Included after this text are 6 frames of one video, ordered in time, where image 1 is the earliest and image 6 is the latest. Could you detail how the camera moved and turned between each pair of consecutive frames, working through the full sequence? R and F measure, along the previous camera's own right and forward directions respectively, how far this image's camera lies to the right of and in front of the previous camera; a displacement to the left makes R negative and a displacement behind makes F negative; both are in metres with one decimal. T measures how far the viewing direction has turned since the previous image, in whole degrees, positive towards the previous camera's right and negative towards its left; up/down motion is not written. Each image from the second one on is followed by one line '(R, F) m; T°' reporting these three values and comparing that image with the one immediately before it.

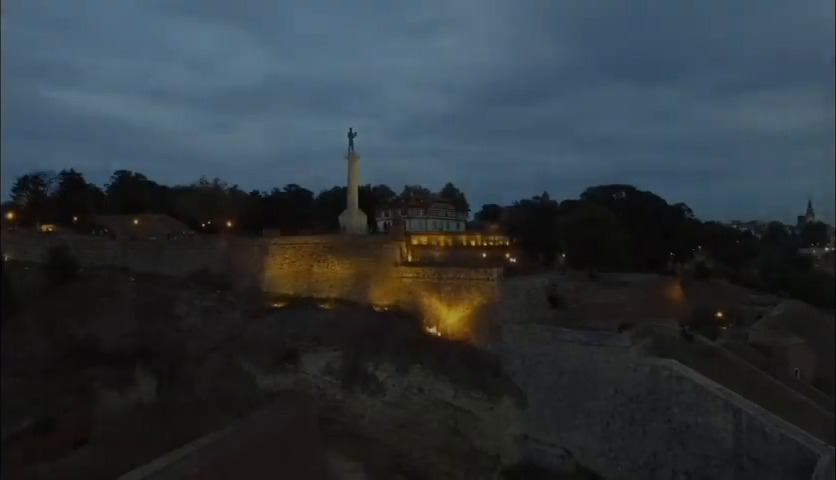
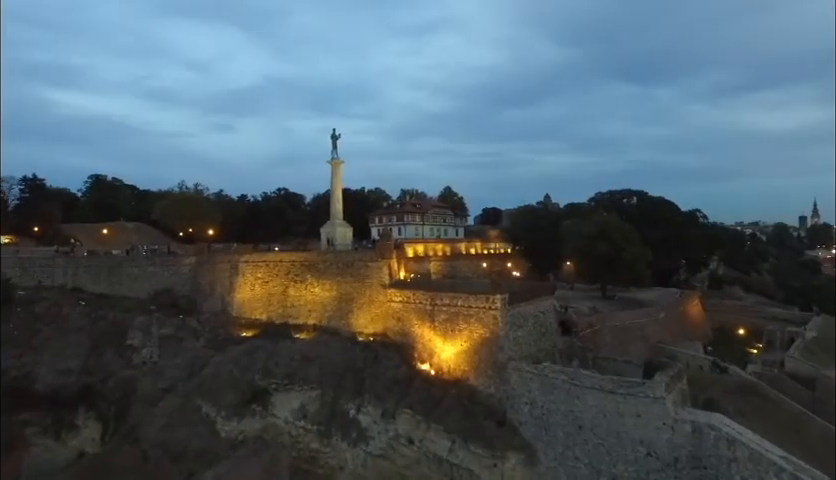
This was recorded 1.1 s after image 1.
(+0.1, +2.2) m; 0°
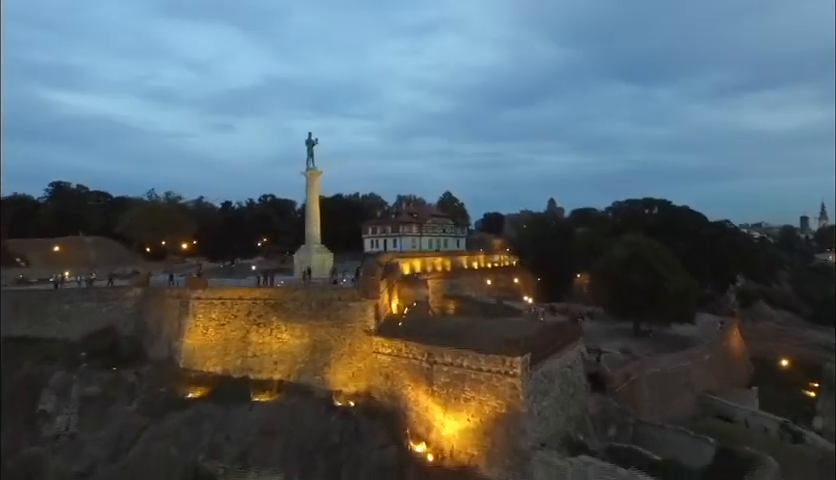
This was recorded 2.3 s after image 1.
(+0.1, +3.0) m; 0°
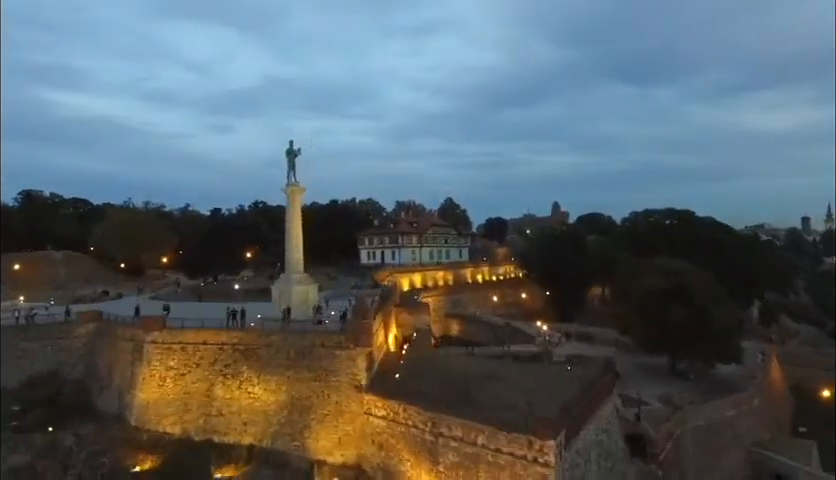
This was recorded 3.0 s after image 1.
(0.0, +2.1) m; 0°
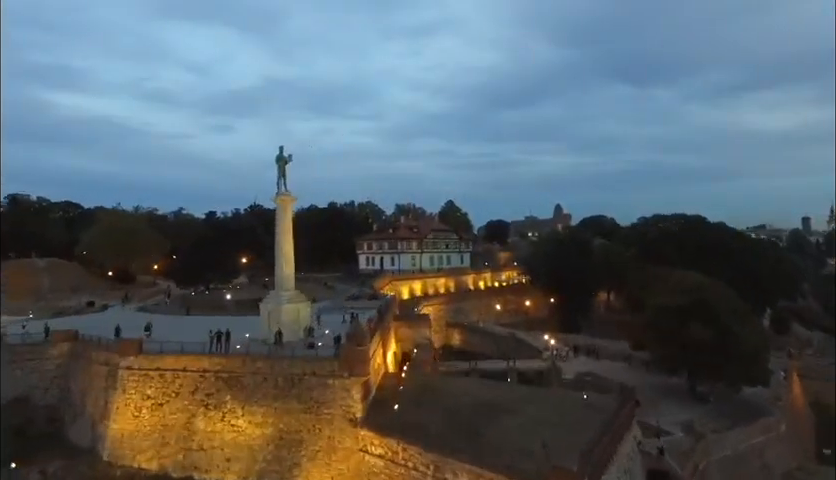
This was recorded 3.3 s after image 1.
(0.0, +0.9) m; 0°
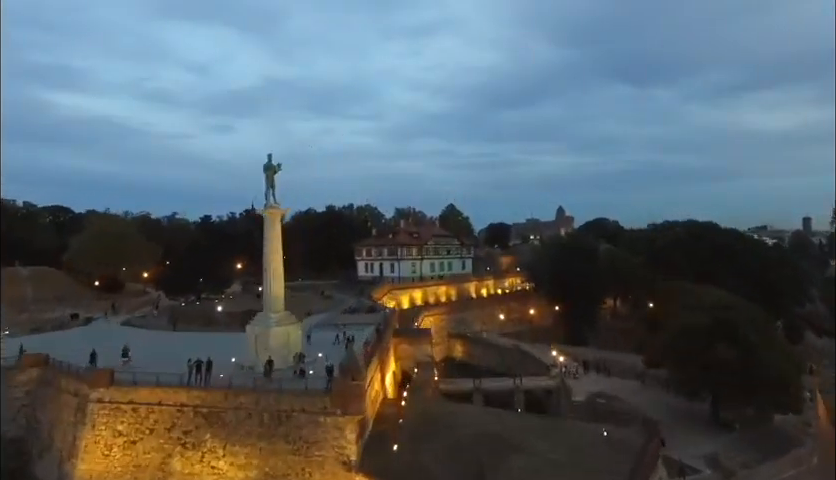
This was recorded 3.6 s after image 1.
(0.0, +0.9) m; 0°
